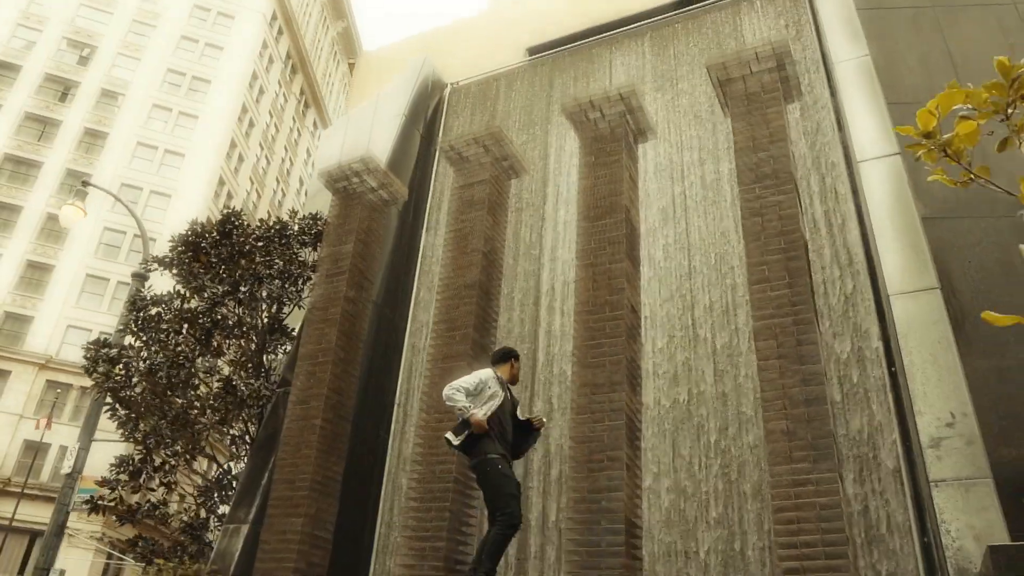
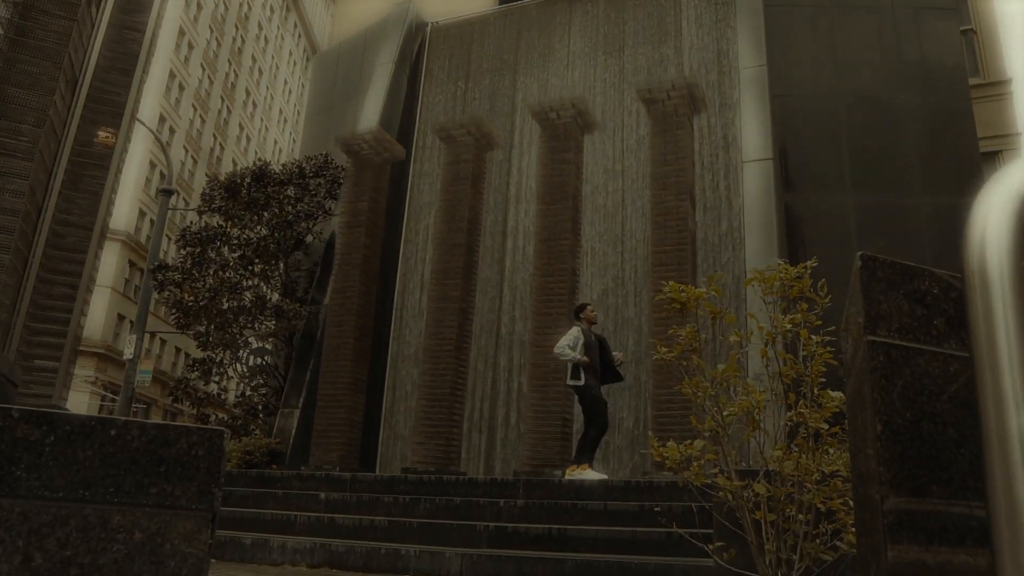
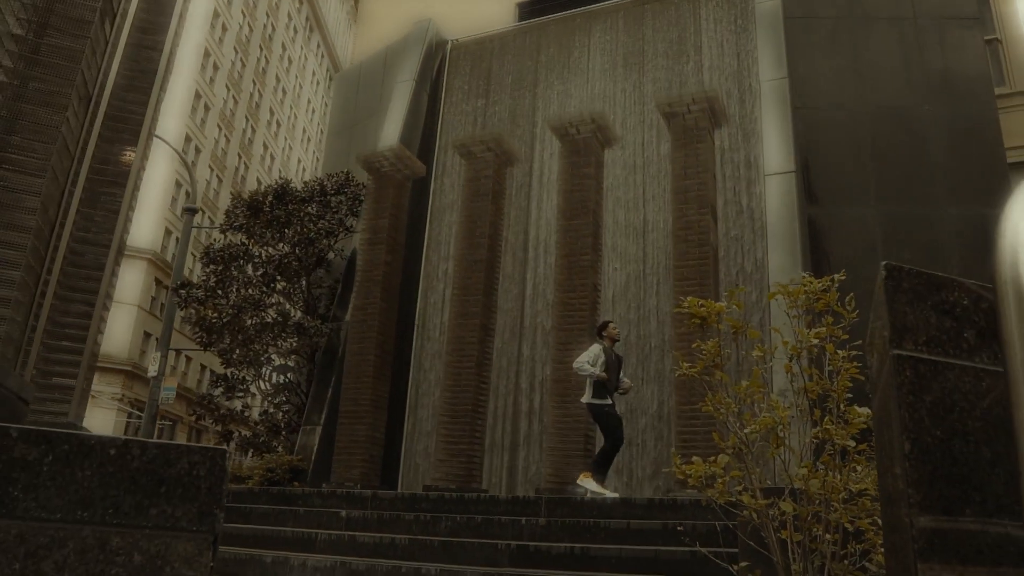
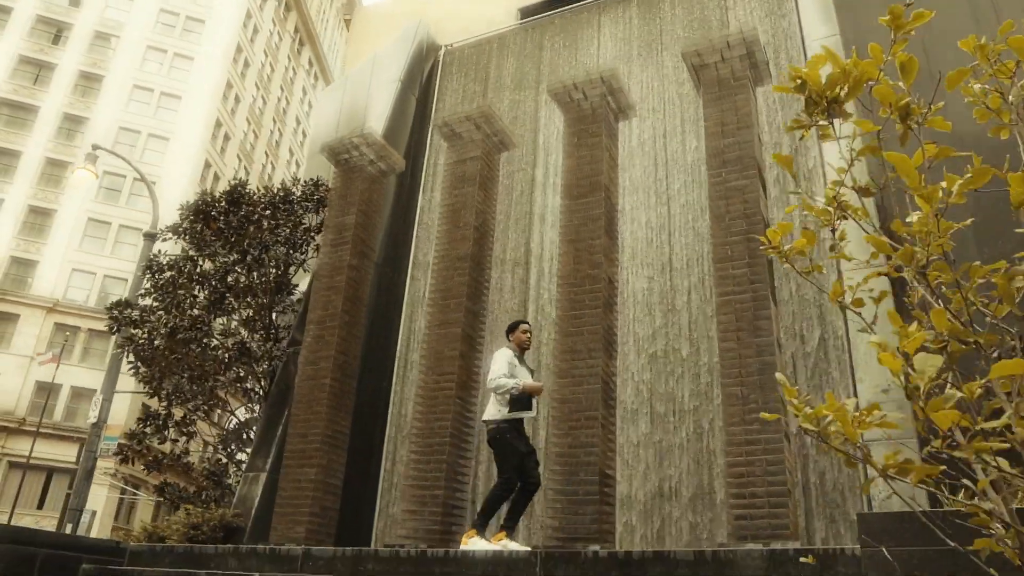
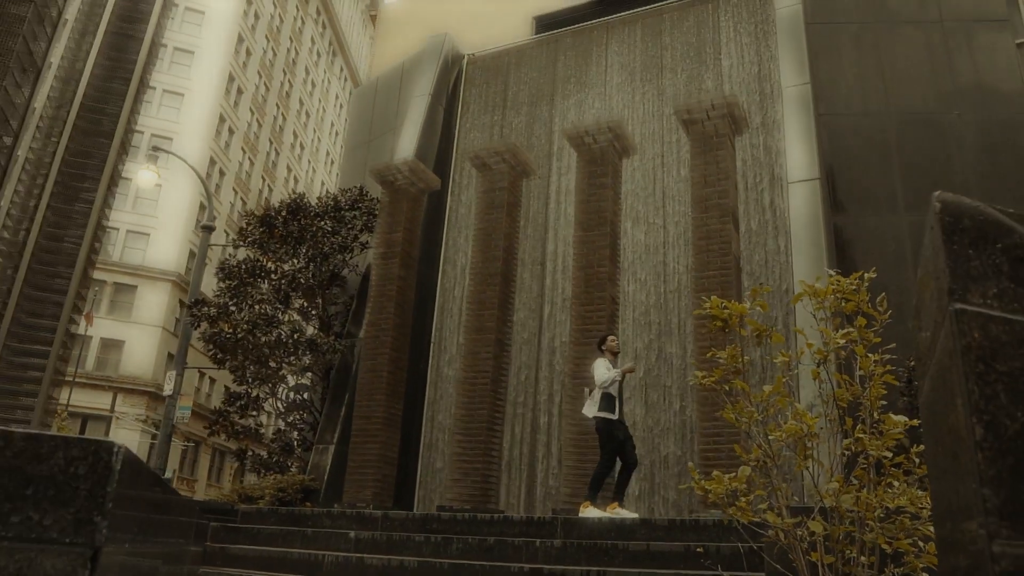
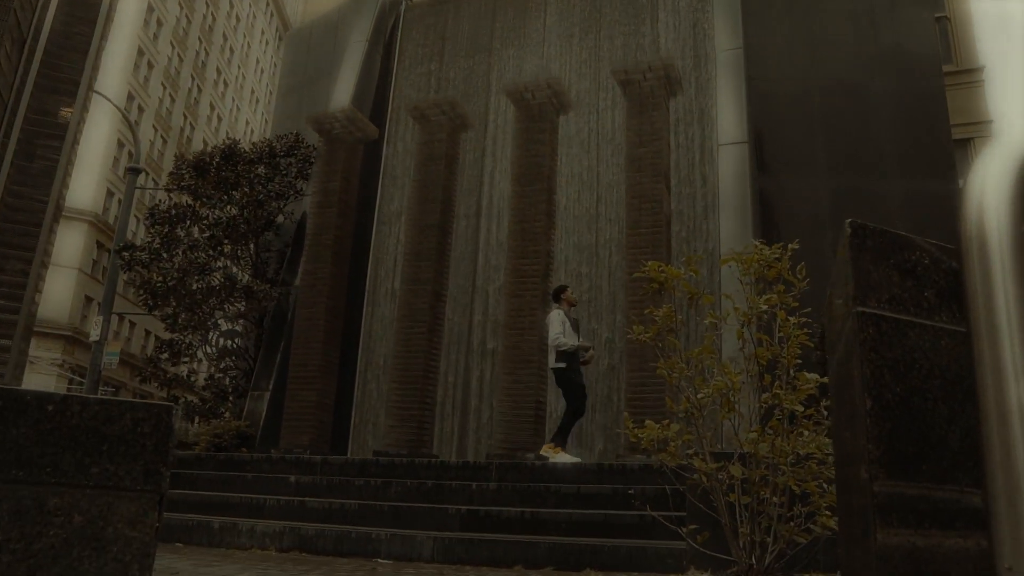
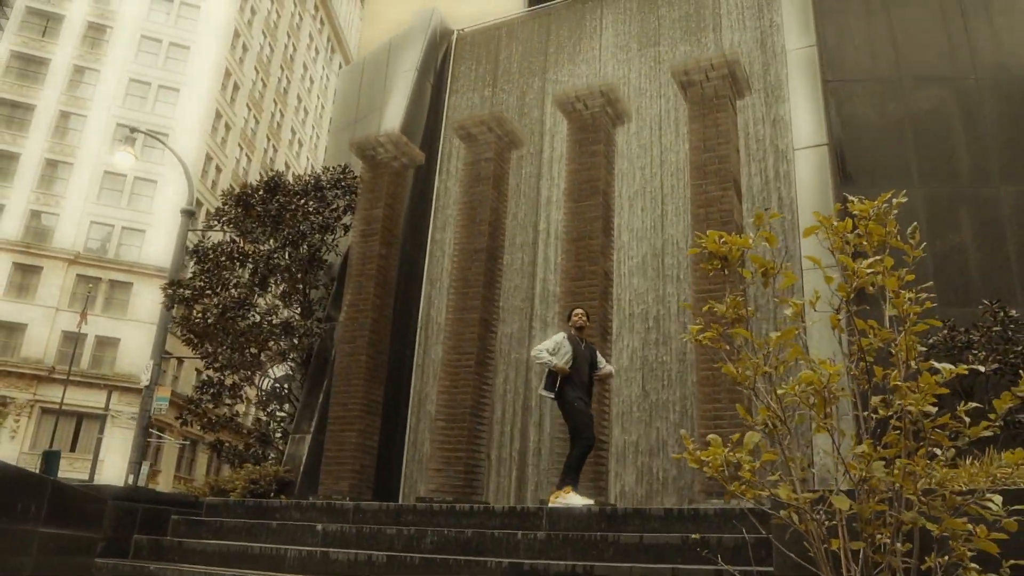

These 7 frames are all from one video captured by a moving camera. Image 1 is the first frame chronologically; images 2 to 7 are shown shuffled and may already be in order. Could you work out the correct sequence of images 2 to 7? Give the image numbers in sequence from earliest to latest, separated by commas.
4, 7, 5, 3, 2, 6
